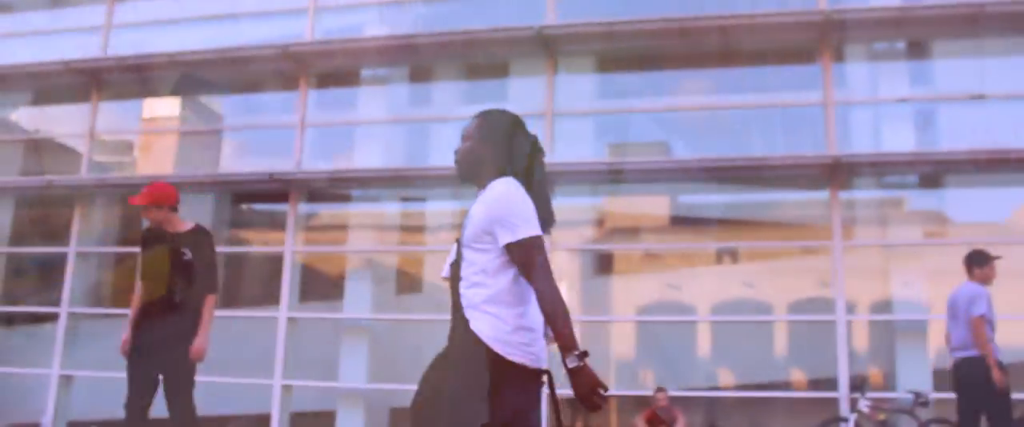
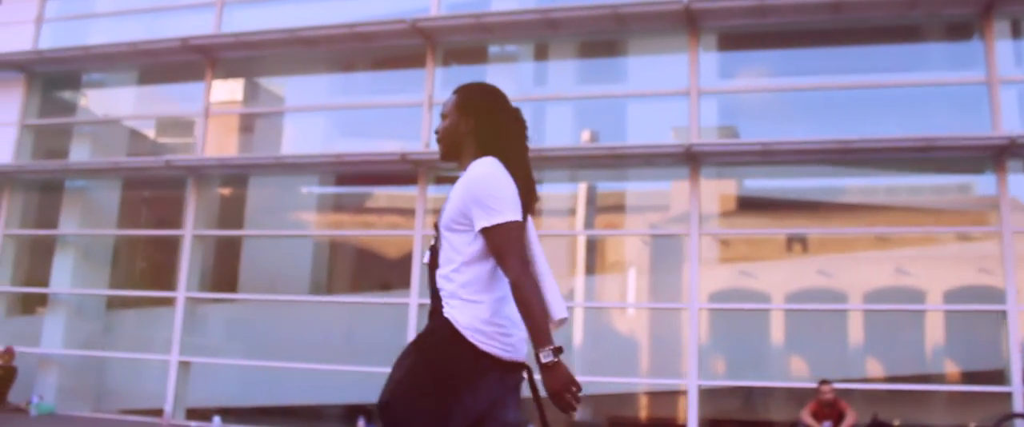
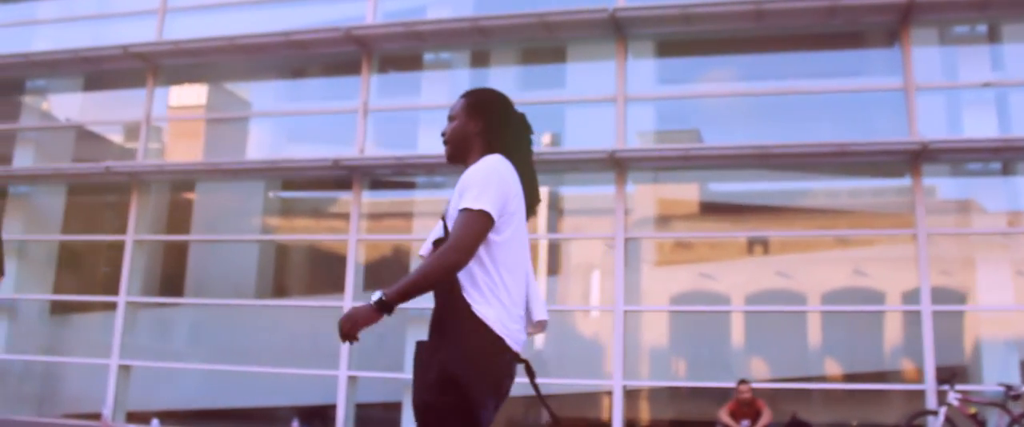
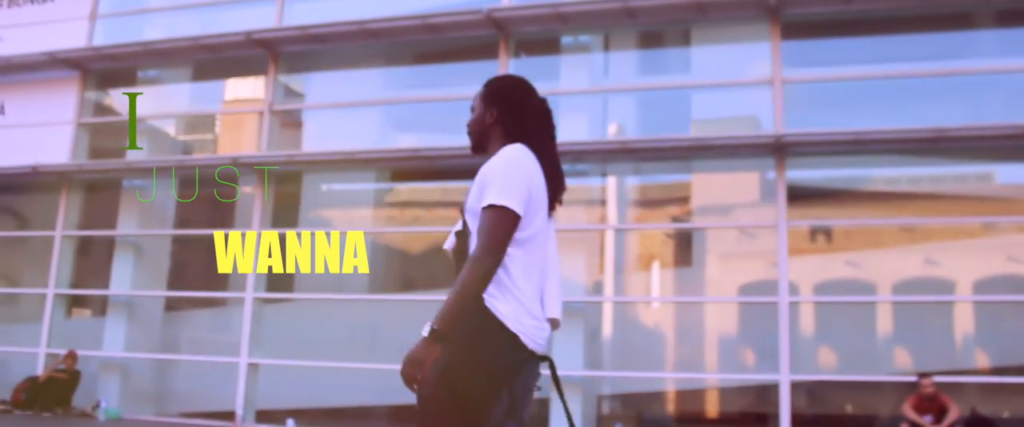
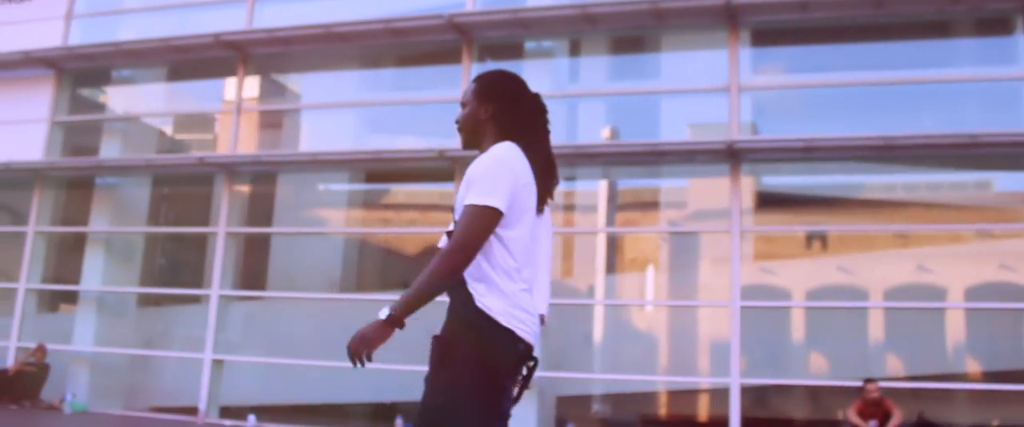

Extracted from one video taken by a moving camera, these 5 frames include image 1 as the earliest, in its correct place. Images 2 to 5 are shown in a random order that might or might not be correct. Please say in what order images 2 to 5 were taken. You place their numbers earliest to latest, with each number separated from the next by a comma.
3, 2, 5, 4
